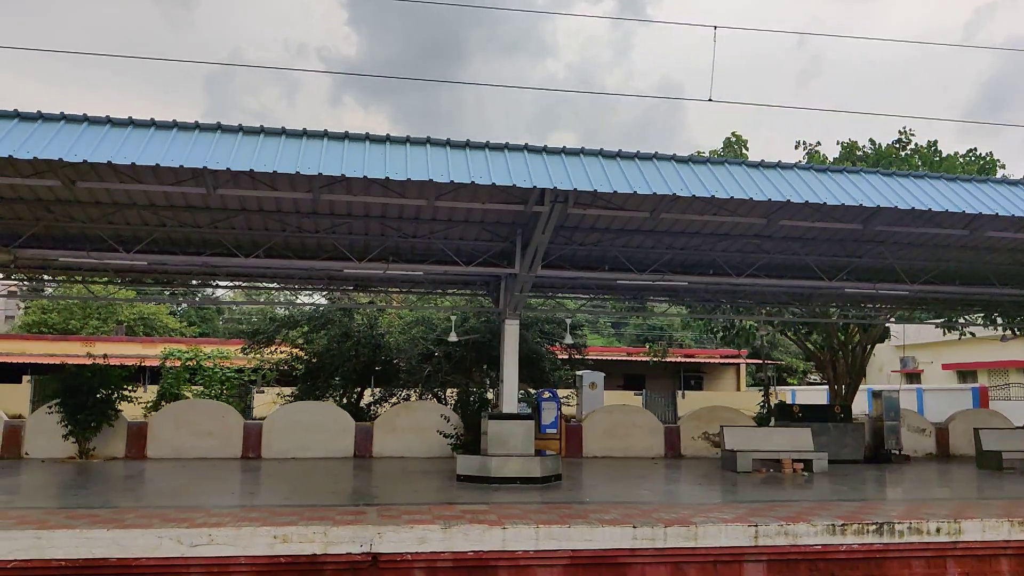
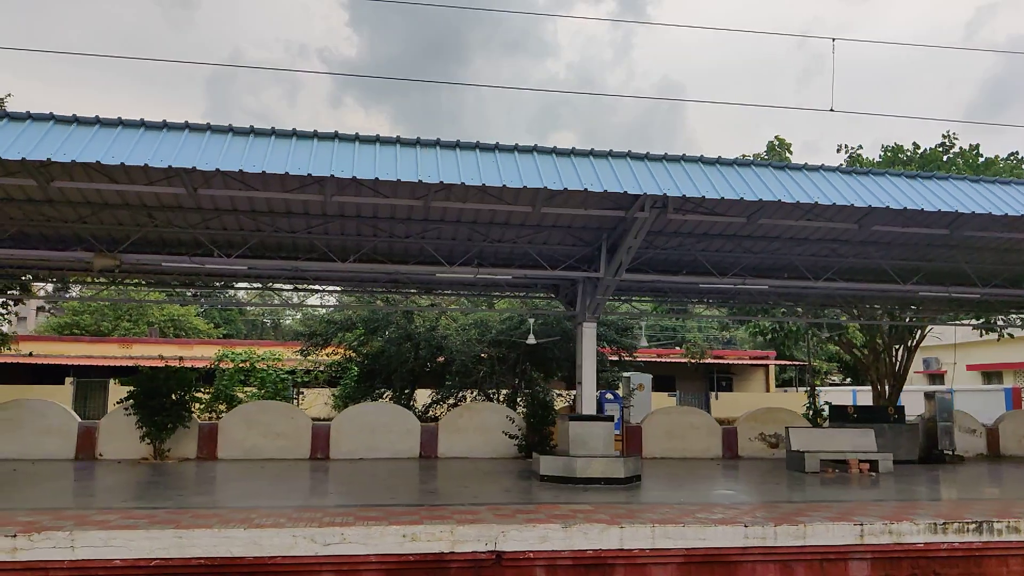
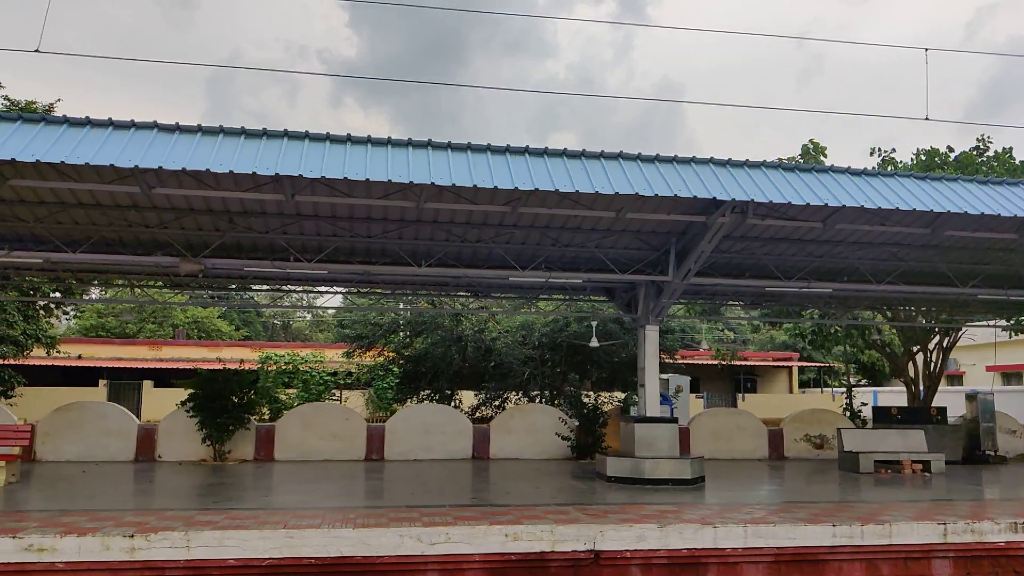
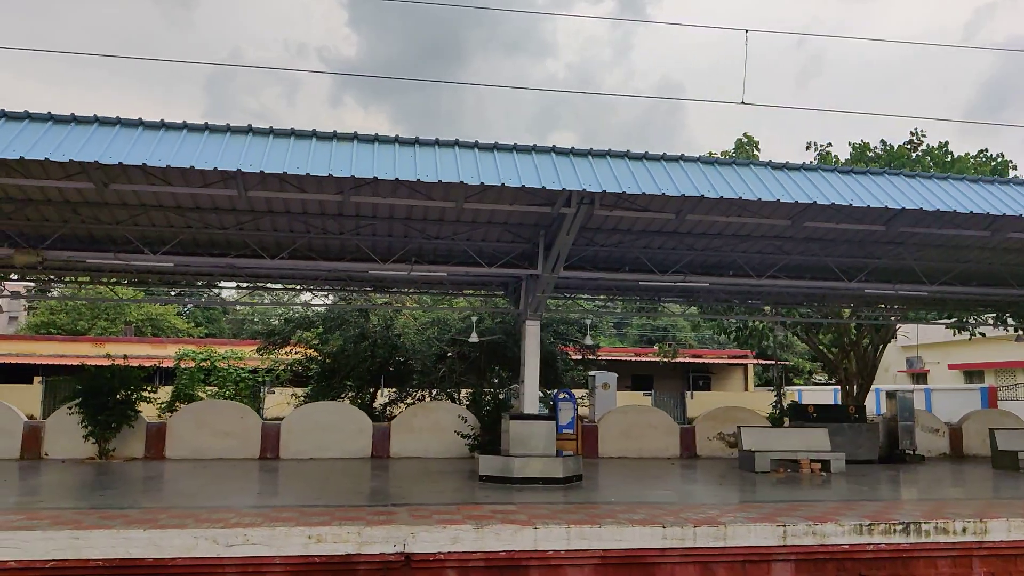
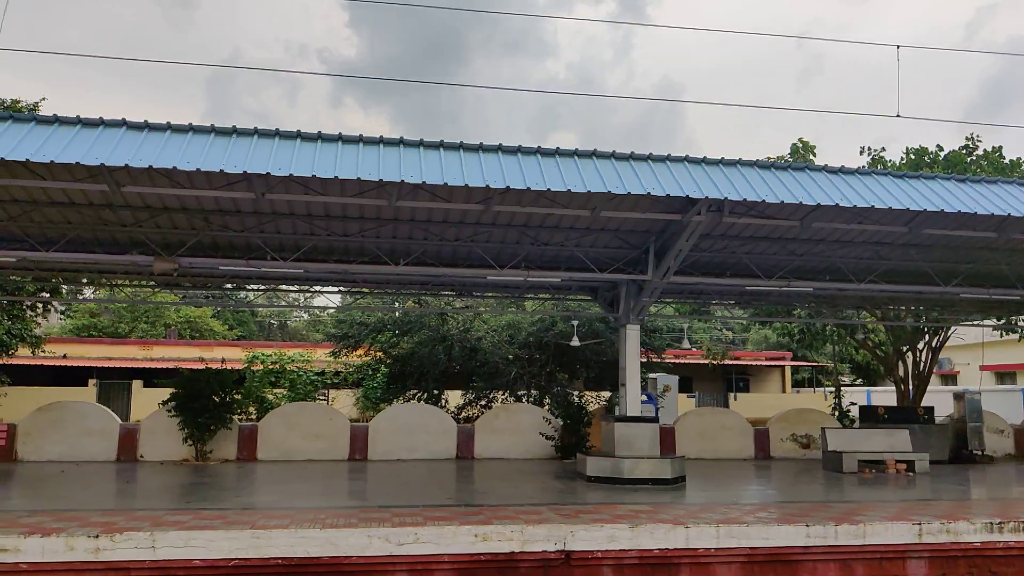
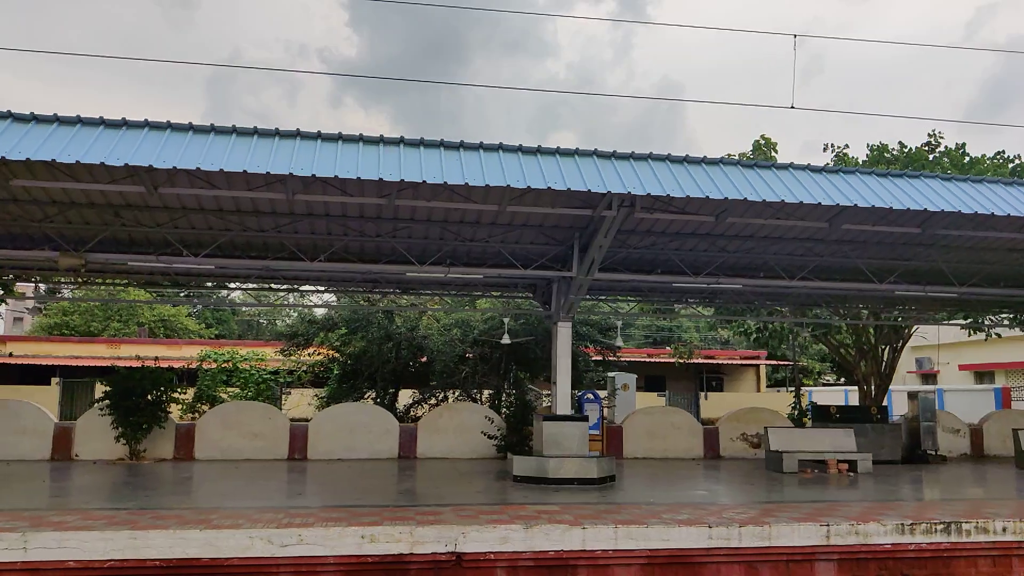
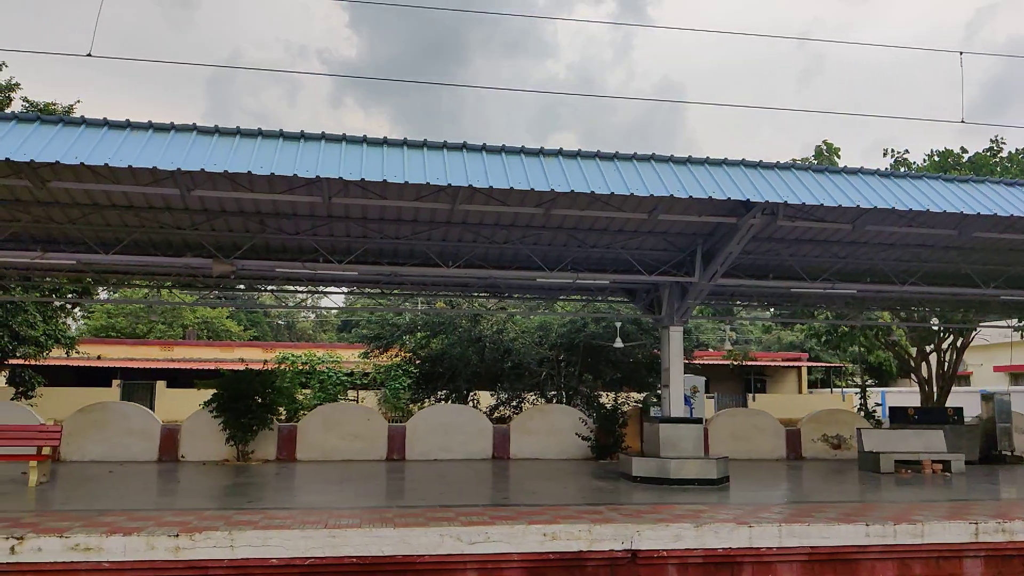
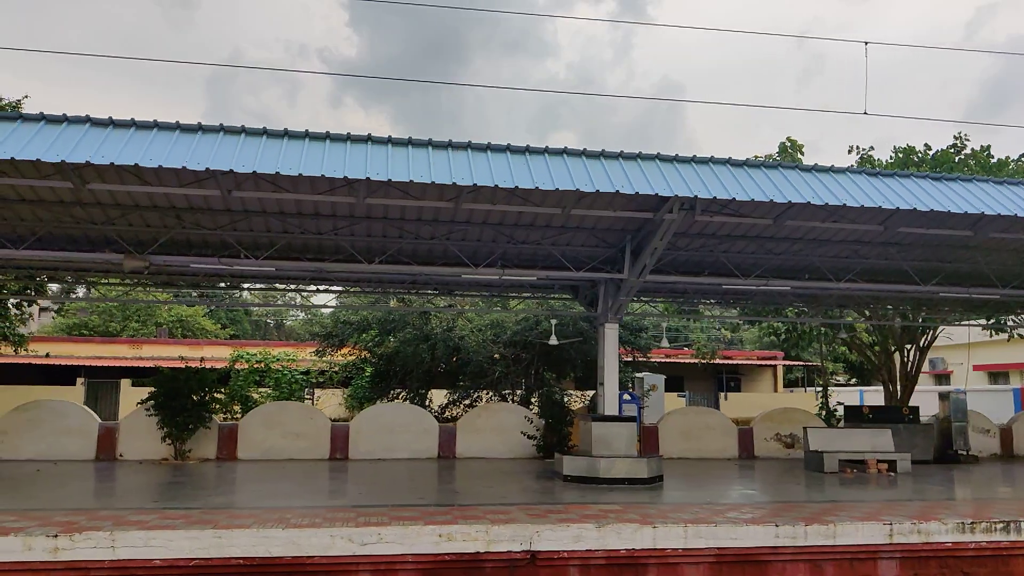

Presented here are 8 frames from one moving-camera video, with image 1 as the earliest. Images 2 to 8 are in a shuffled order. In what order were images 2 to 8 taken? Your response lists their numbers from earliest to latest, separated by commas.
4, 6, 2, 8, 5, 3, 7
